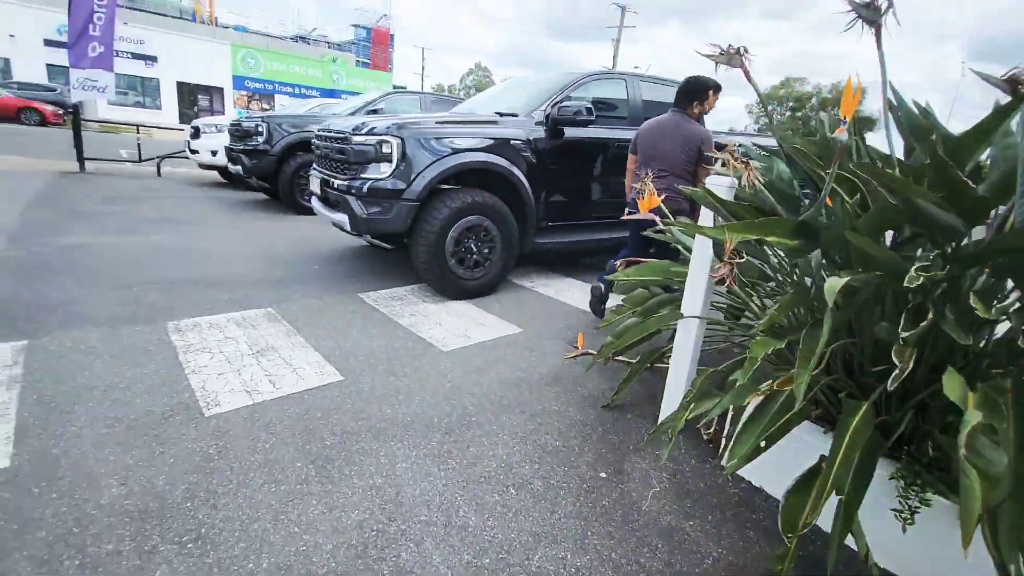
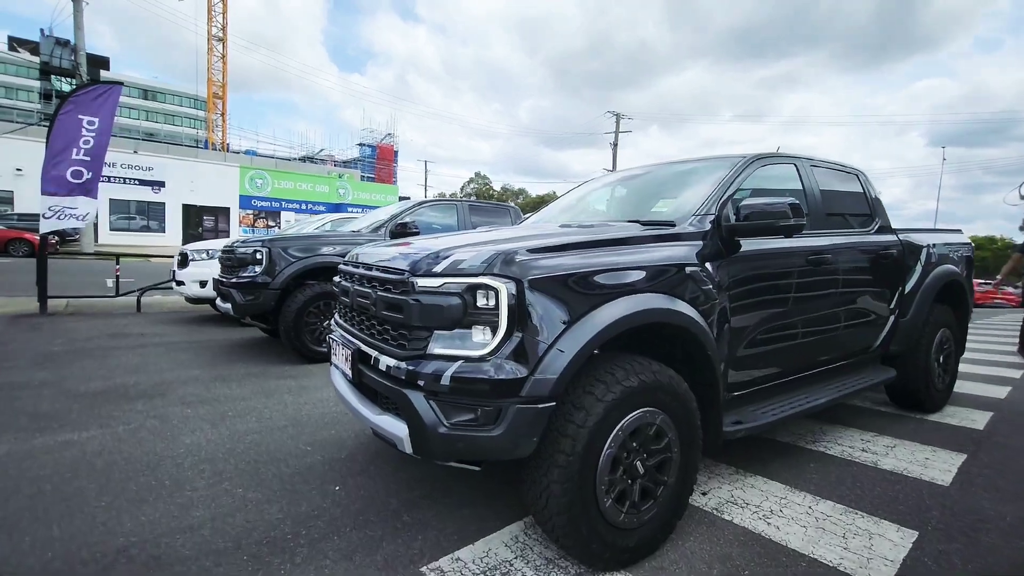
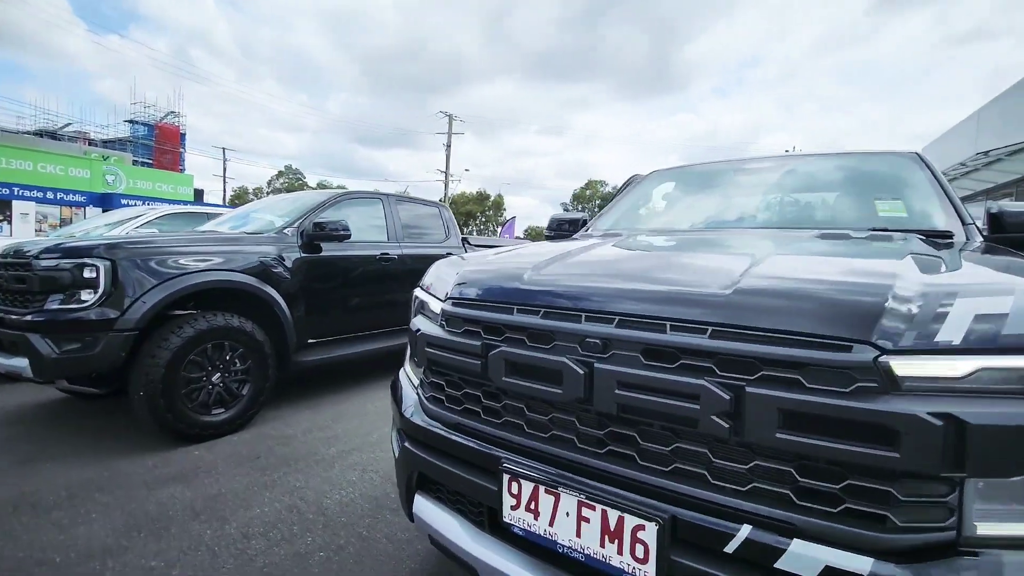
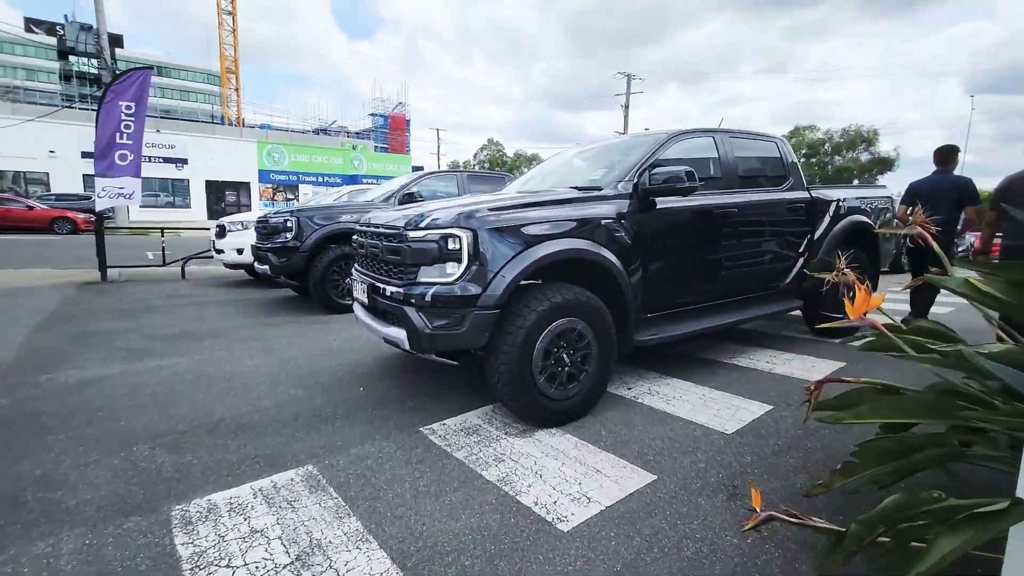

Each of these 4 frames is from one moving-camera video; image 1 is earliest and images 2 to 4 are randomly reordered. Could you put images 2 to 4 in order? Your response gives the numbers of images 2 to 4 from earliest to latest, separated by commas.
4, 2, 3
